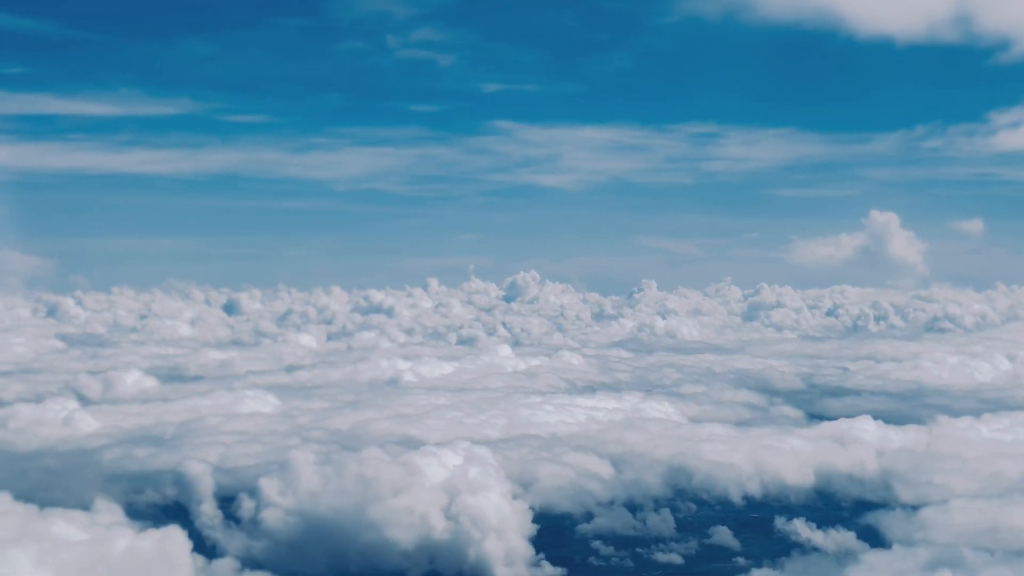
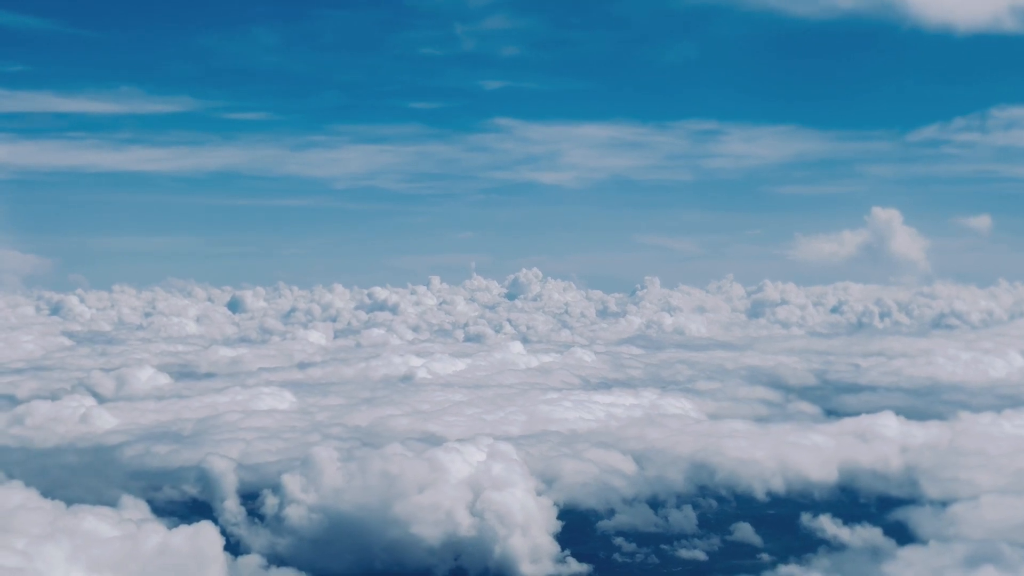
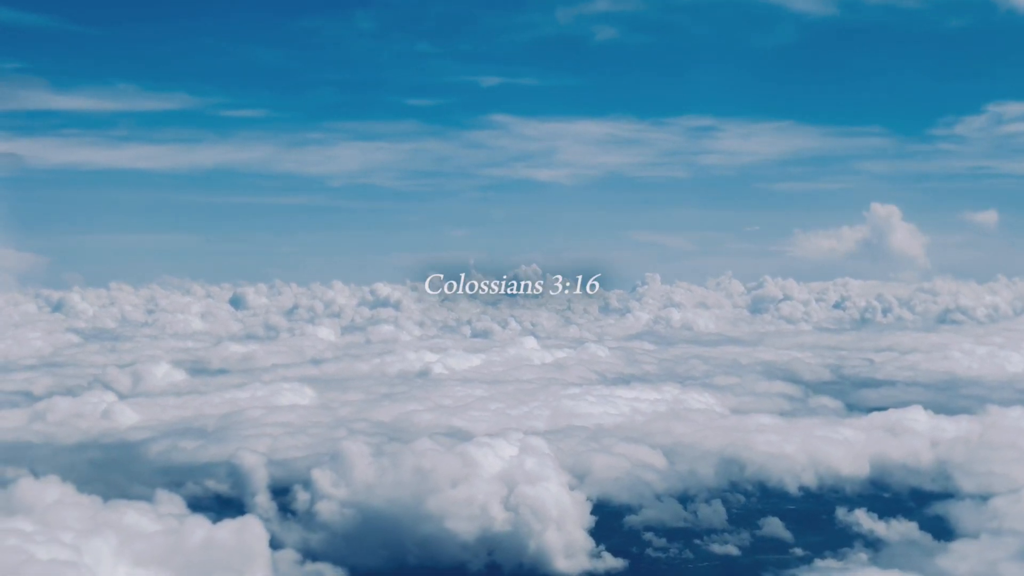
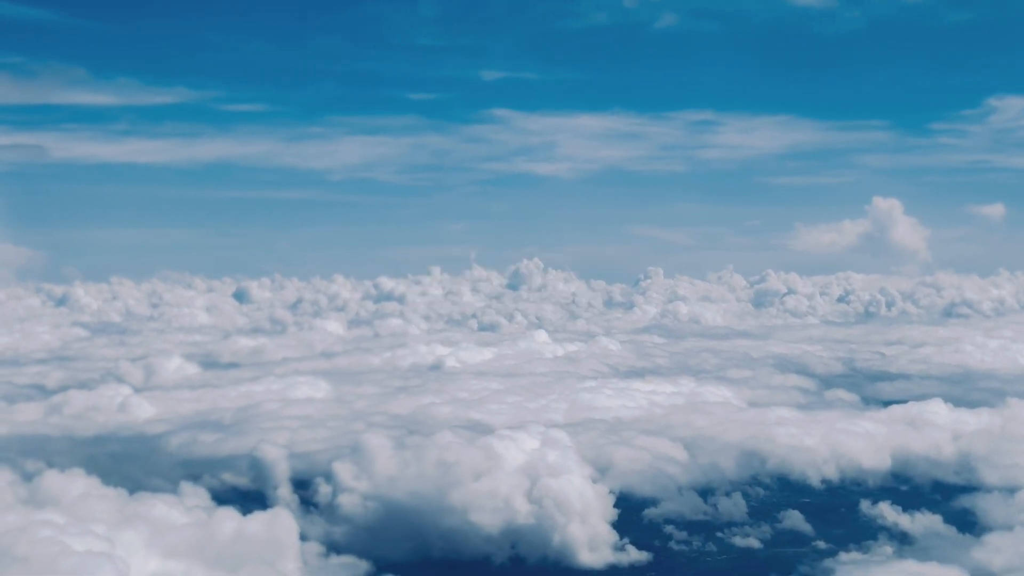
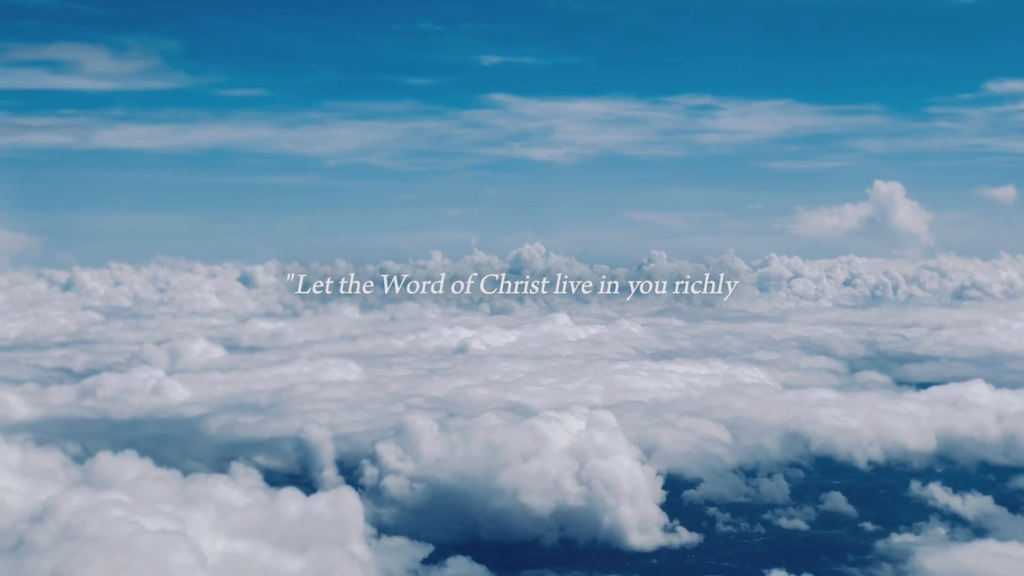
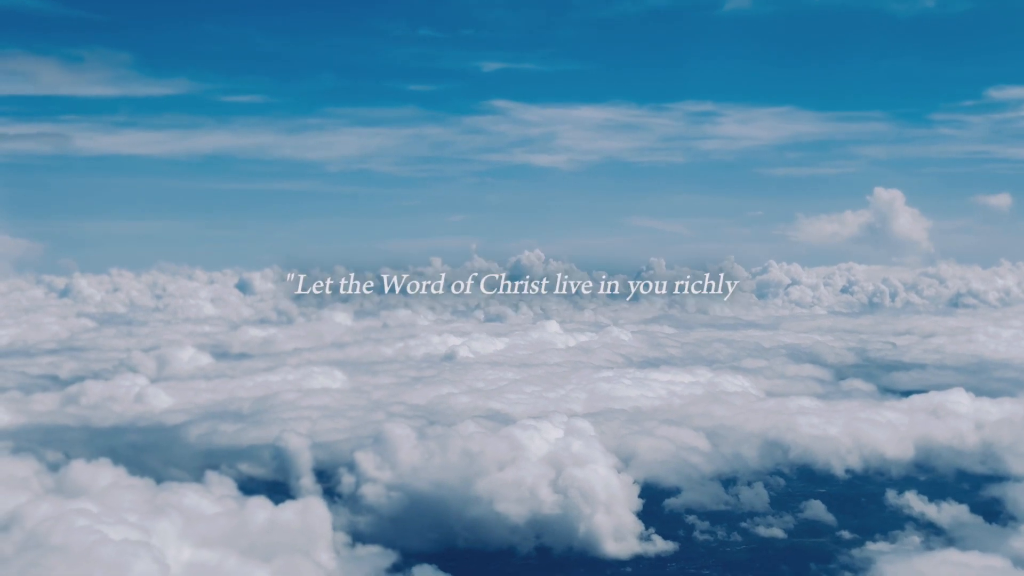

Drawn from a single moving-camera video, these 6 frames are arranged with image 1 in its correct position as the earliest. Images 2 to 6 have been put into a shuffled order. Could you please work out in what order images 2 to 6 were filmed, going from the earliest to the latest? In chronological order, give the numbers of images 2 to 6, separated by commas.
2, 3, 4, 6, 5
